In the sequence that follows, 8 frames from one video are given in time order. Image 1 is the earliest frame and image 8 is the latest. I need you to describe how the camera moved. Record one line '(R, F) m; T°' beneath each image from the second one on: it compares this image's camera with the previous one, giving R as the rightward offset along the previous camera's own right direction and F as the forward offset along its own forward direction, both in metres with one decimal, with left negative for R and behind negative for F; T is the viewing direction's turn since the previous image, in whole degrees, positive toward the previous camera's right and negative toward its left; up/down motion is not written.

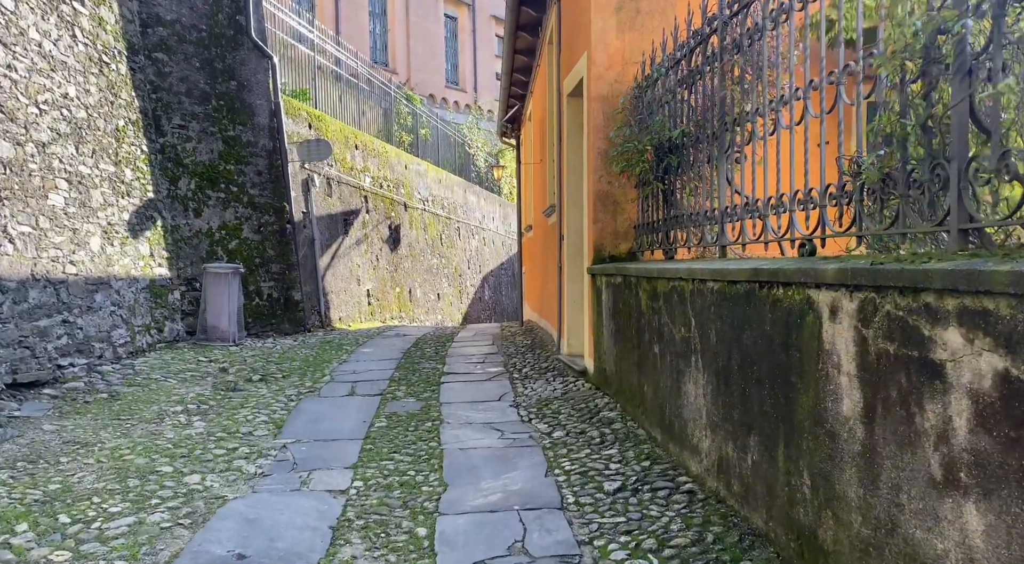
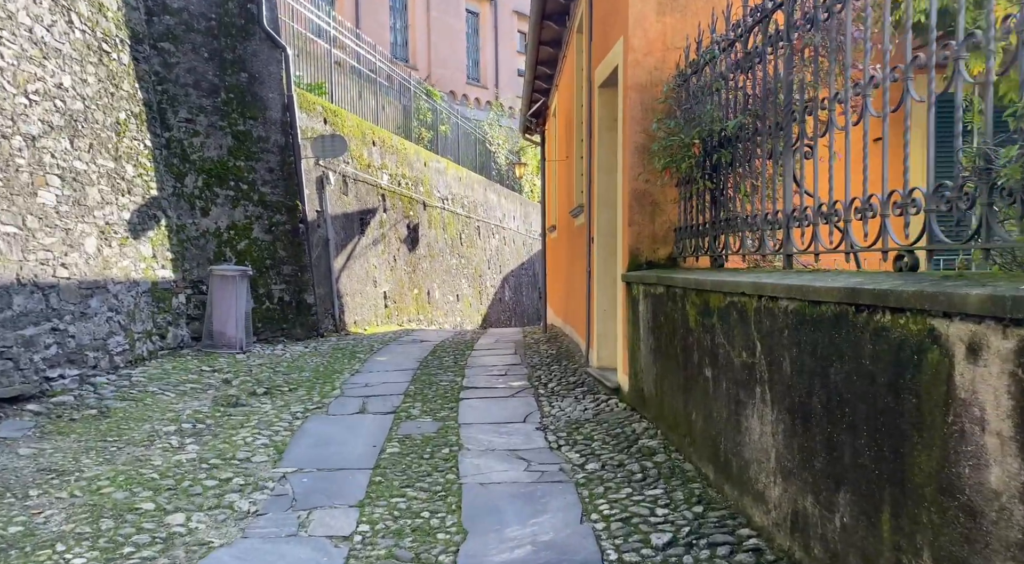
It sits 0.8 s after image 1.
(-0.1, +0.5) m; -1°
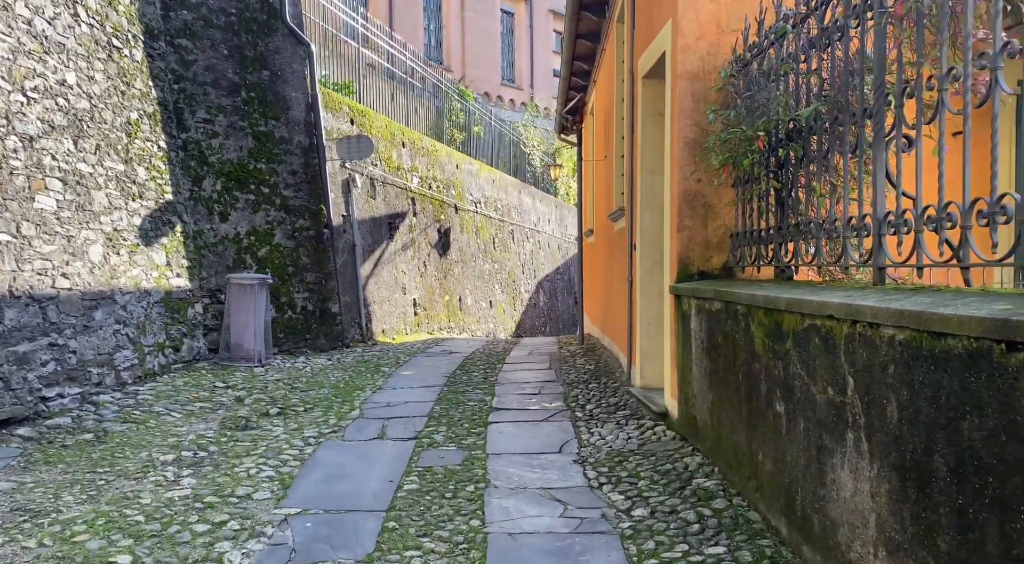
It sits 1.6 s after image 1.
(0.0, +0.5) m; -3°
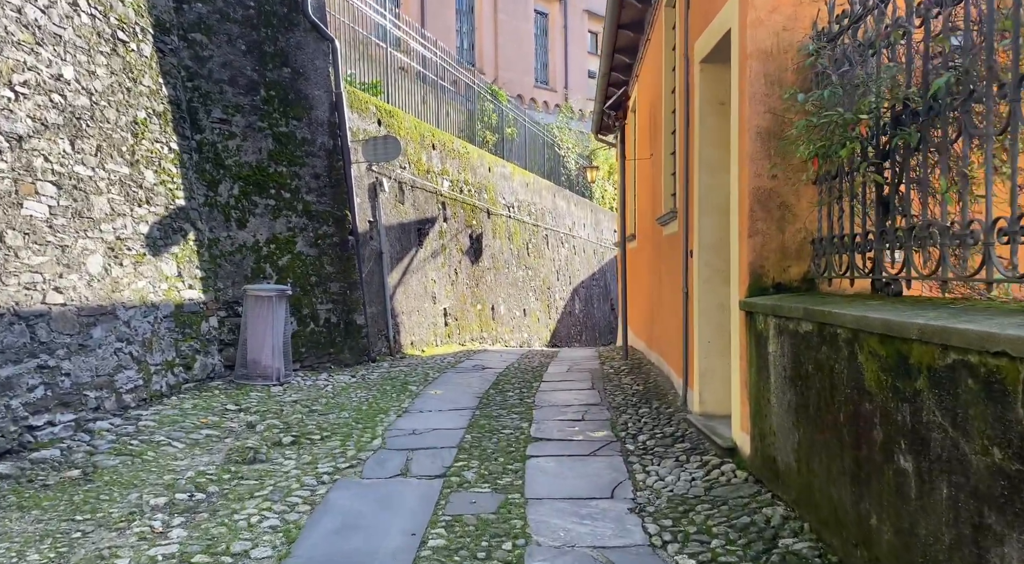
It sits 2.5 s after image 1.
(0.0, +0.6) m; -2°
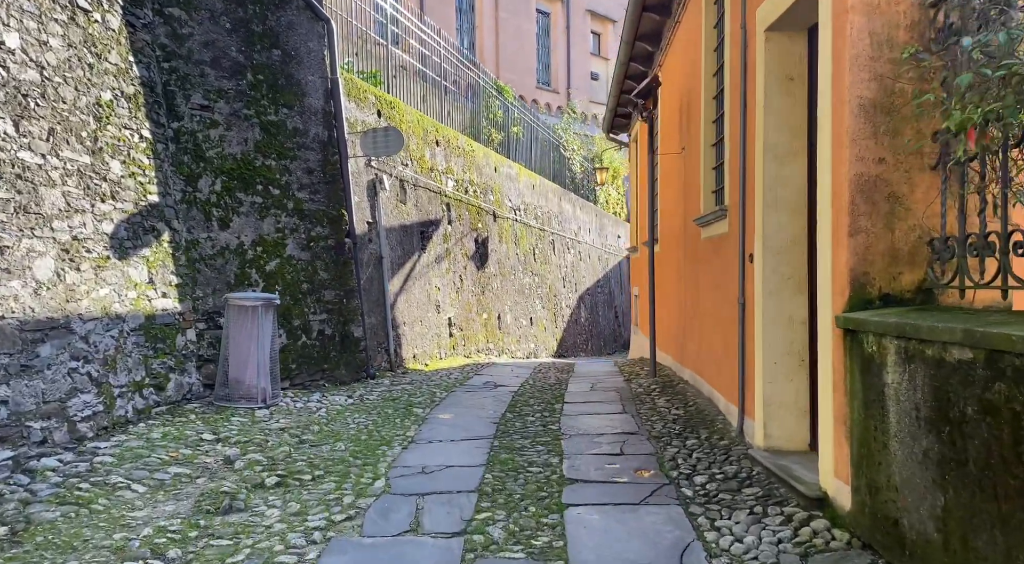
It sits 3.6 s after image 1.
(-0.2, +0.8) m; 0°
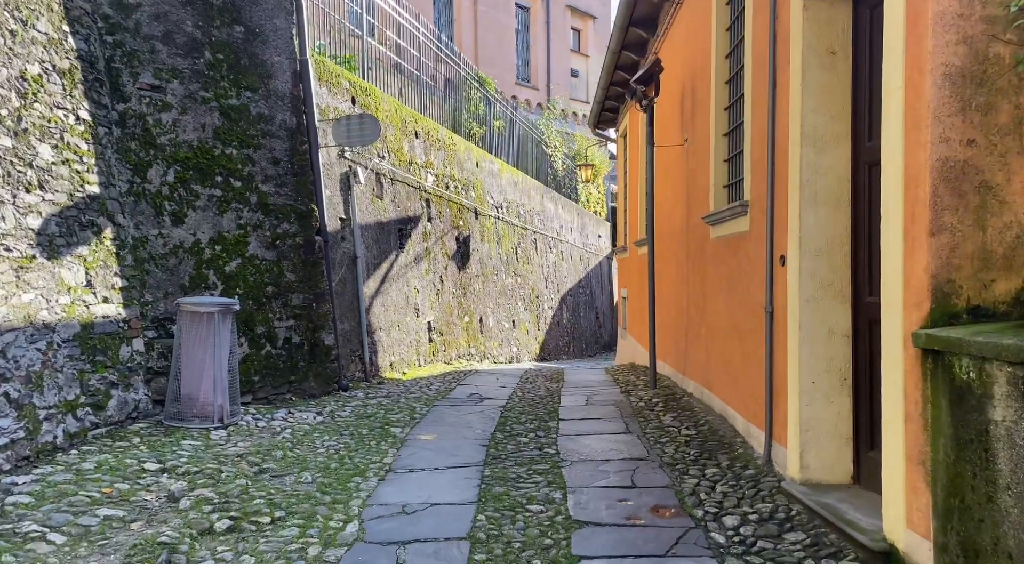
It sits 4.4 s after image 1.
(-0.1, +0.6) m; +2°
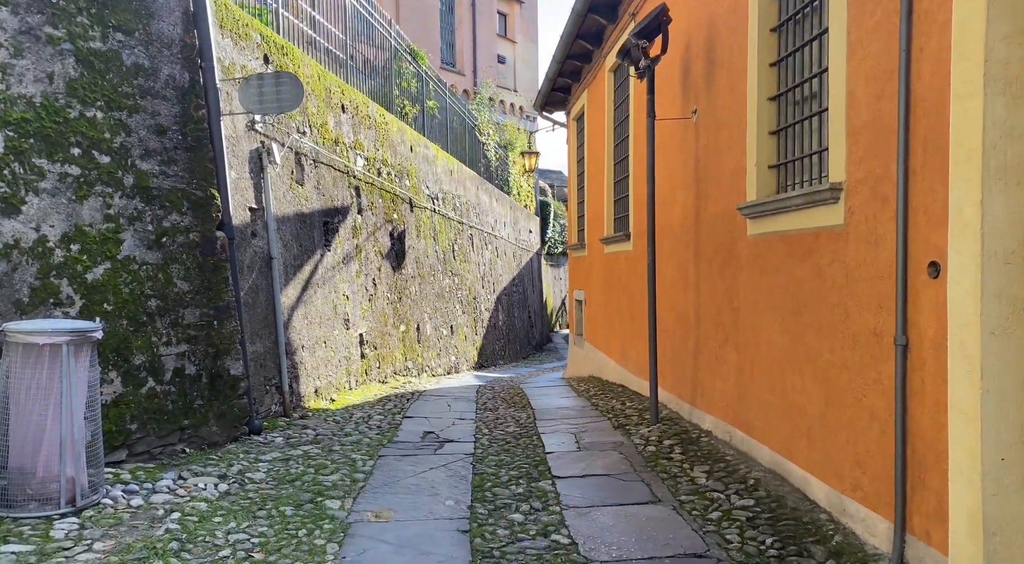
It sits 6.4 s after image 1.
(-0.3, +1.5) m; +6°
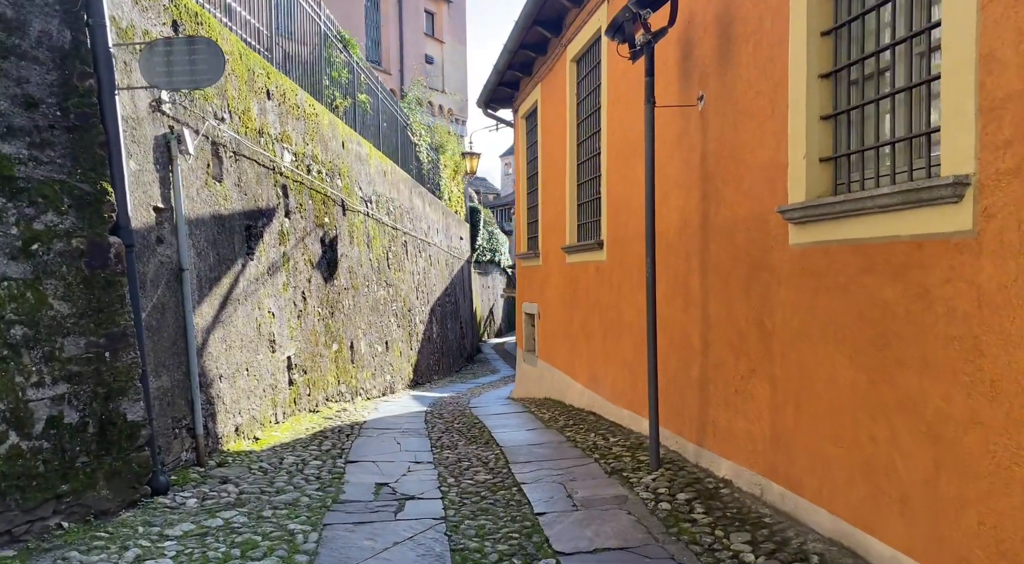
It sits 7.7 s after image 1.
(-0.3, +1.0) m; +6°
